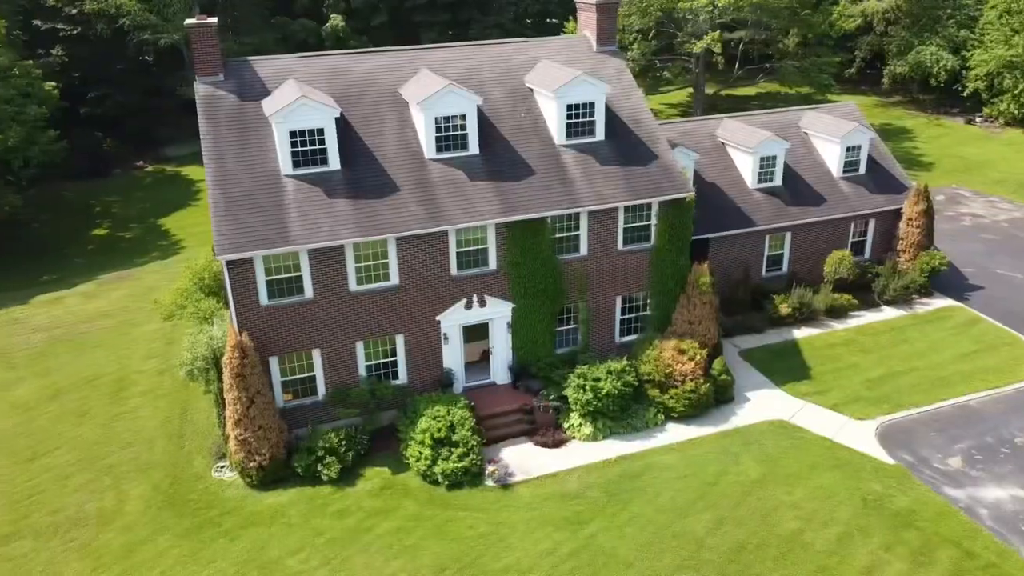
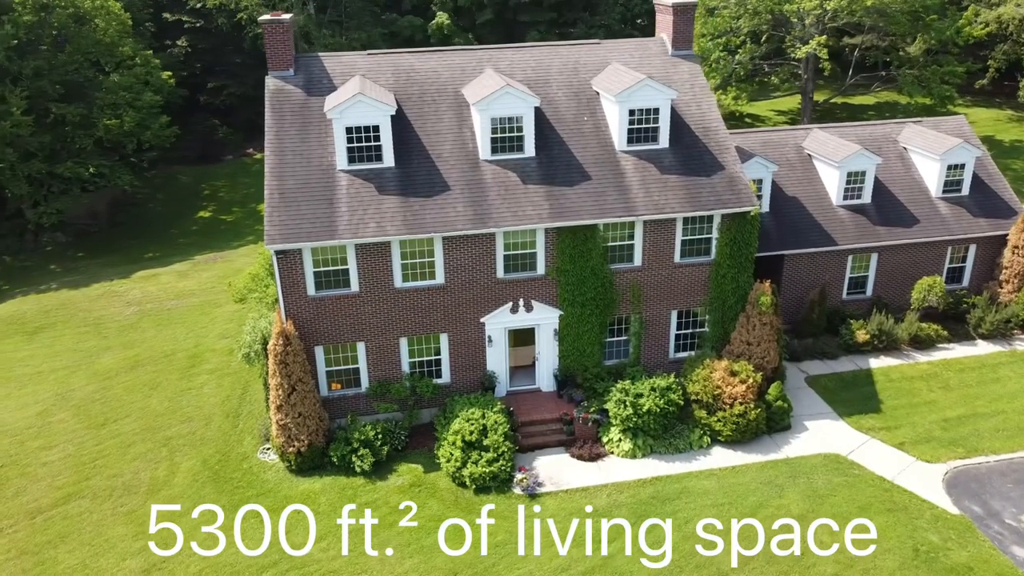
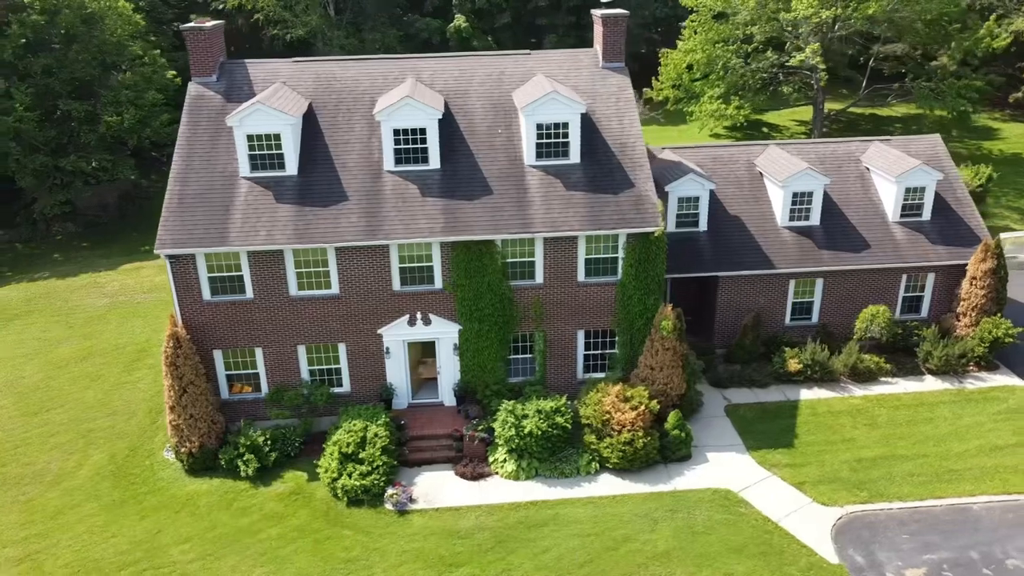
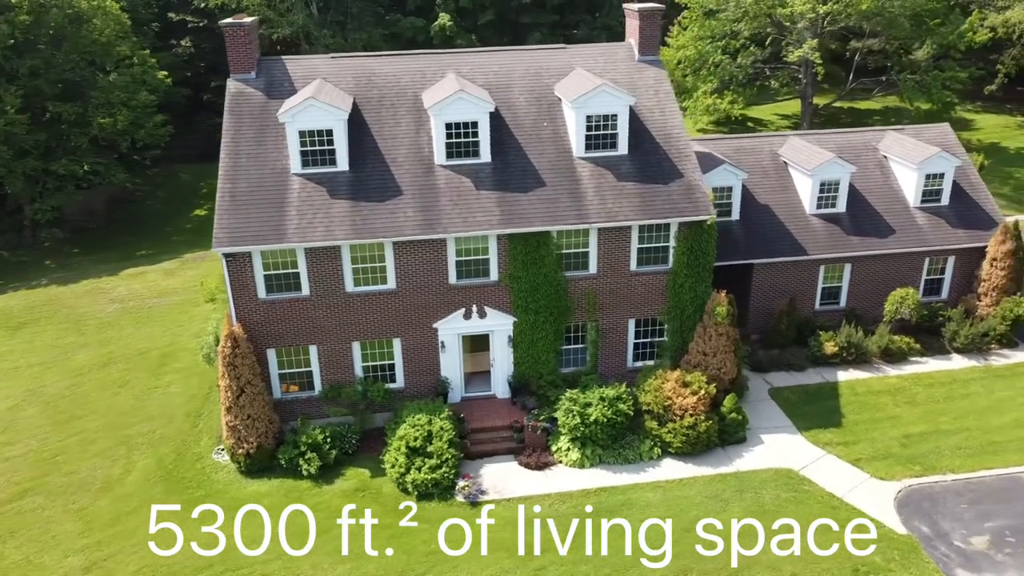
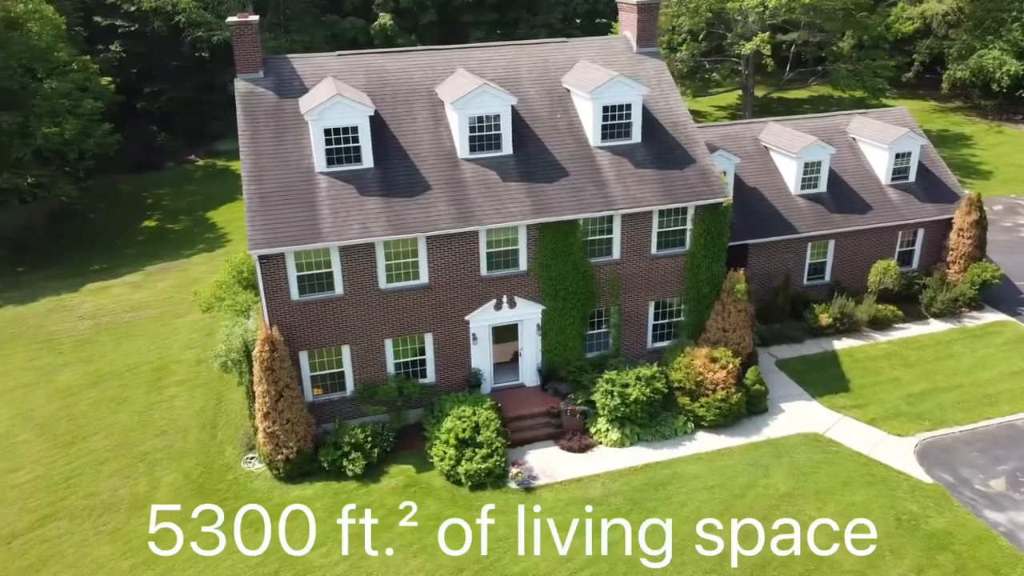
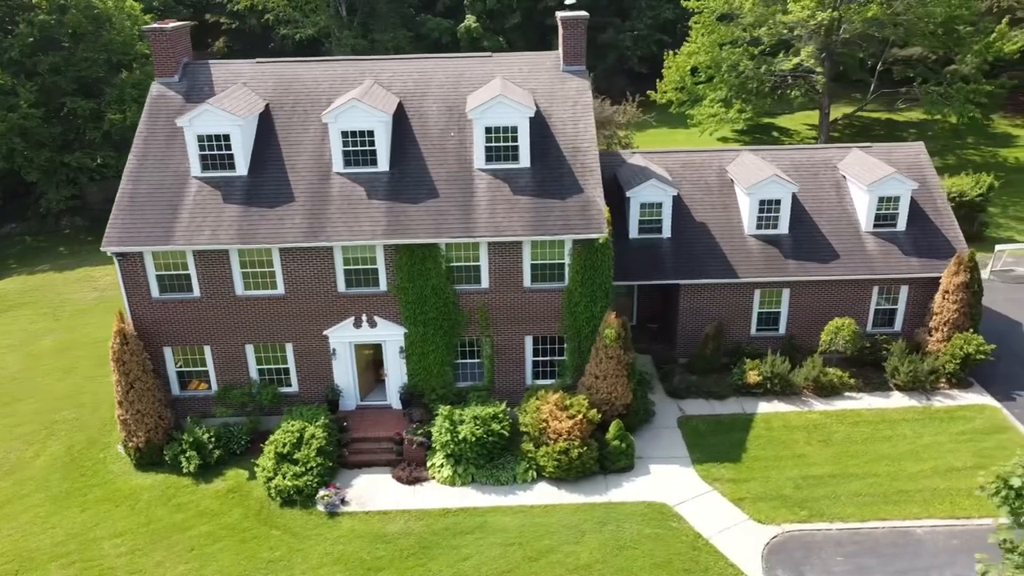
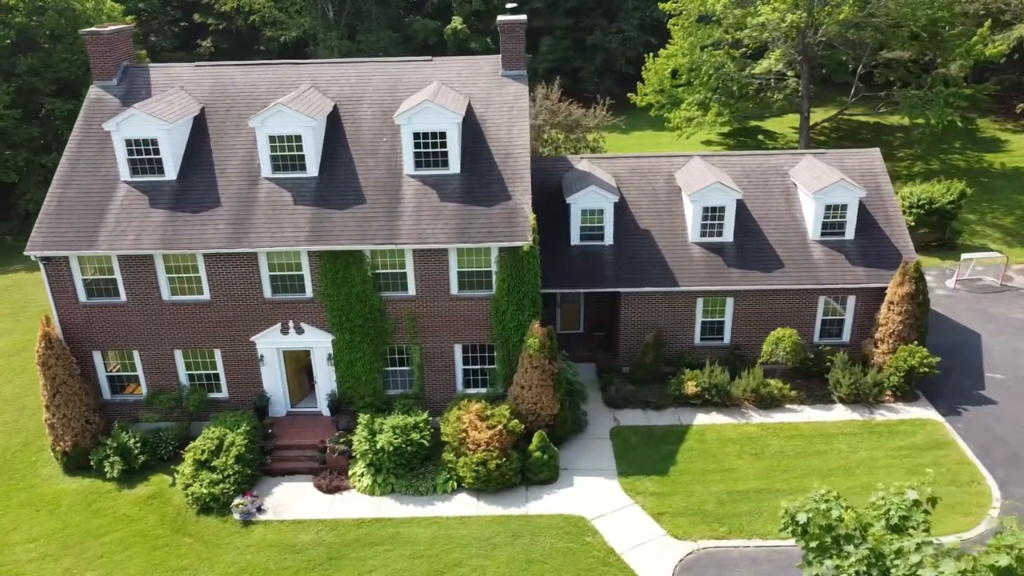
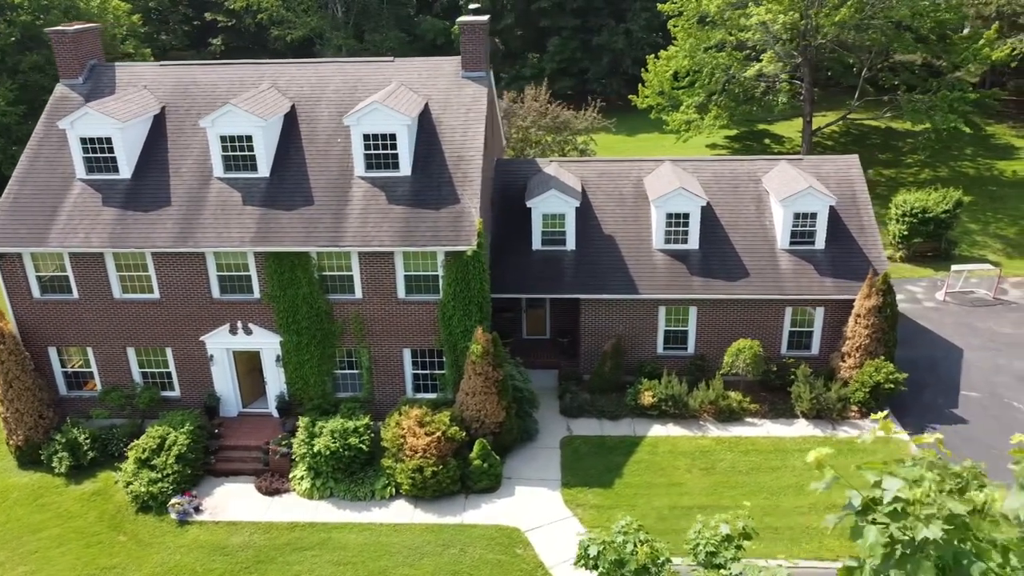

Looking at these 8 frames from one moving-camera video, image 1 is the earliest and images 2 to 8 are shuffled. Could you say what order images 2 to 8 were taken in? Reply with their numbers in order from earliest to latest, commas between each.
5, 2, 4, 3, 6, 7, 8
